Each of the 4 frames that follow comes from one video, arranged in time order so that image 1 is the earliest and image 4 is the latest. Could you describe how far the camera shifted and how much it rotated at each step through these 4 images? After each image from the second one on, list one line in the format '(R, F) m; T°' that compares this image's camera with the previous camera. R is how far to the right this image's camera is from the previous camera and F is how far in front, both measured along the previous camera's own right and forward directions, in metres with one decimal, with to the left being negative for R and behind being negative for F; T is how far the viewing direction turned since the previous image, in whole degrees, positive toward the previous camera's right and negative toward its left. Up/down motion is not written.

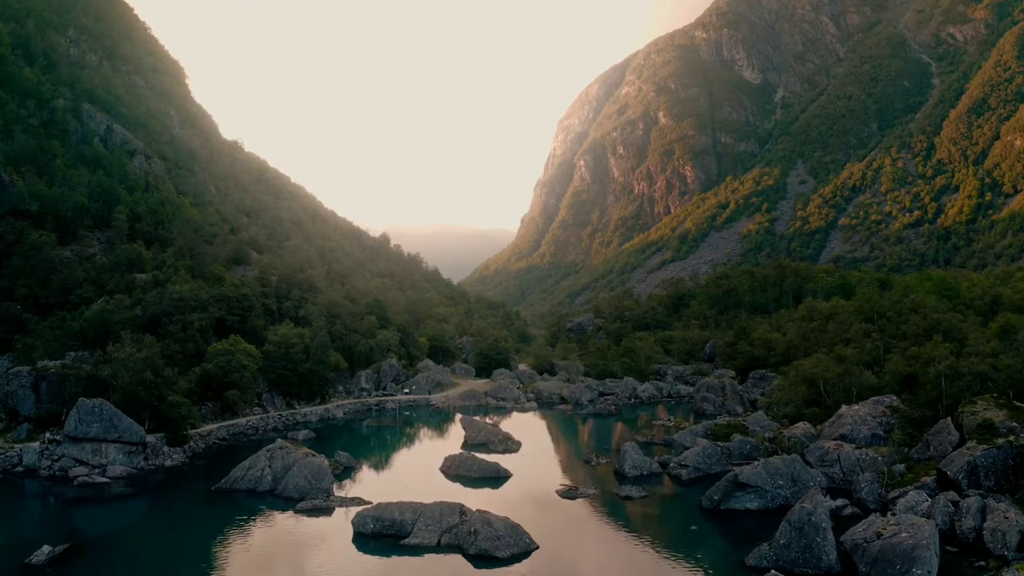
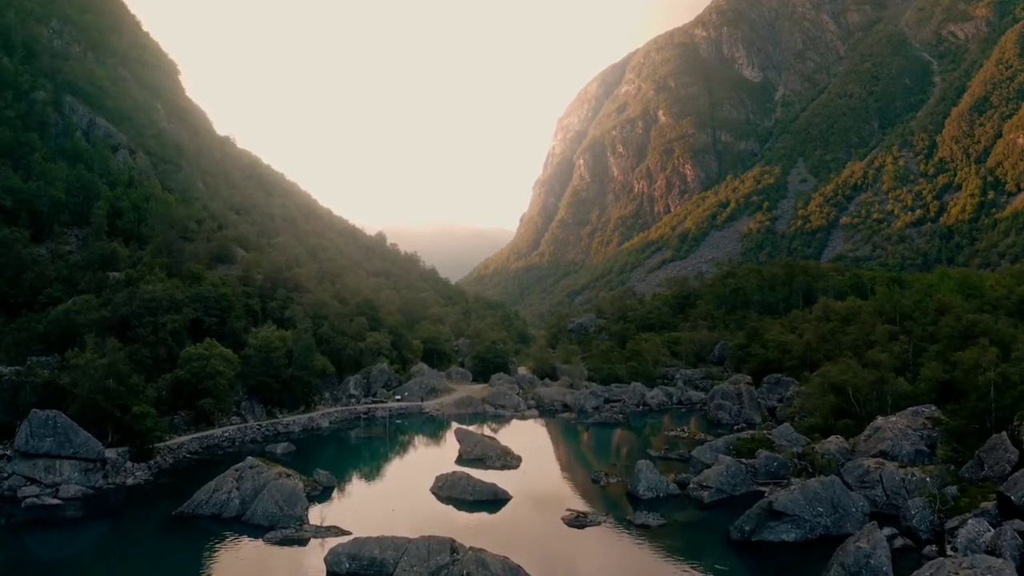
(0.0, +5.6) m; 0°
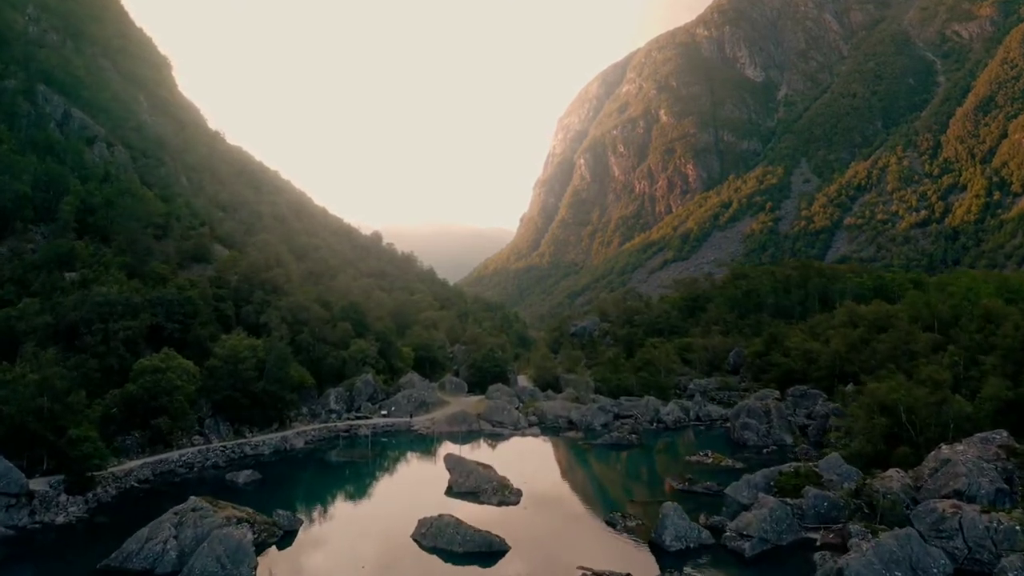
(+0.1, +7.8) m; 0°
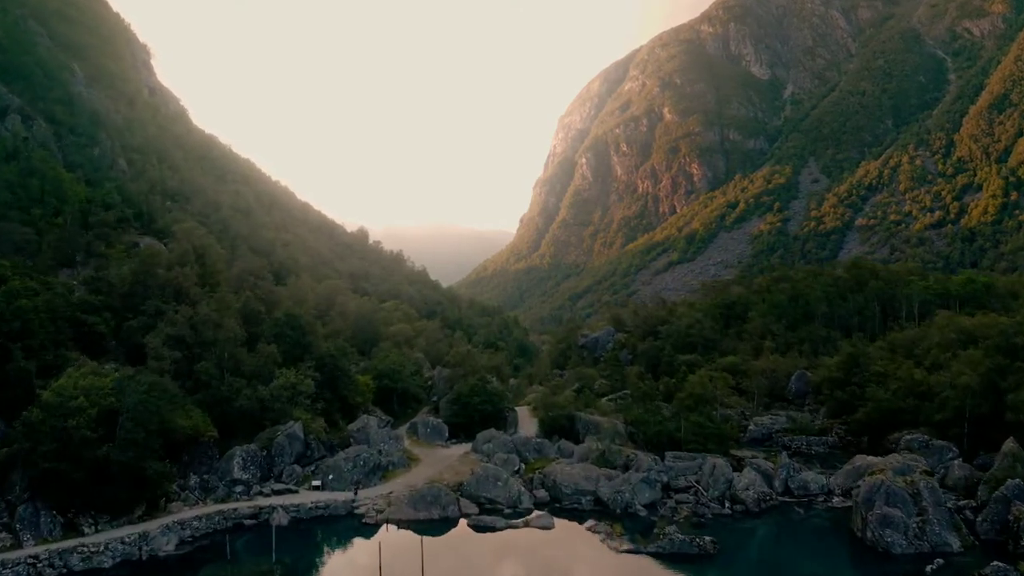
(+0.1, +22.7) m; 0°
